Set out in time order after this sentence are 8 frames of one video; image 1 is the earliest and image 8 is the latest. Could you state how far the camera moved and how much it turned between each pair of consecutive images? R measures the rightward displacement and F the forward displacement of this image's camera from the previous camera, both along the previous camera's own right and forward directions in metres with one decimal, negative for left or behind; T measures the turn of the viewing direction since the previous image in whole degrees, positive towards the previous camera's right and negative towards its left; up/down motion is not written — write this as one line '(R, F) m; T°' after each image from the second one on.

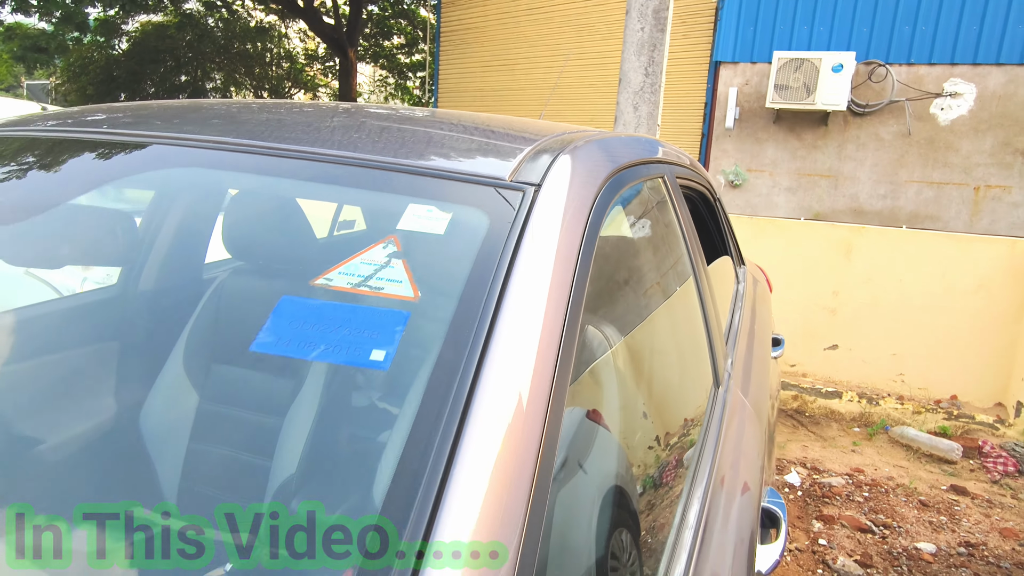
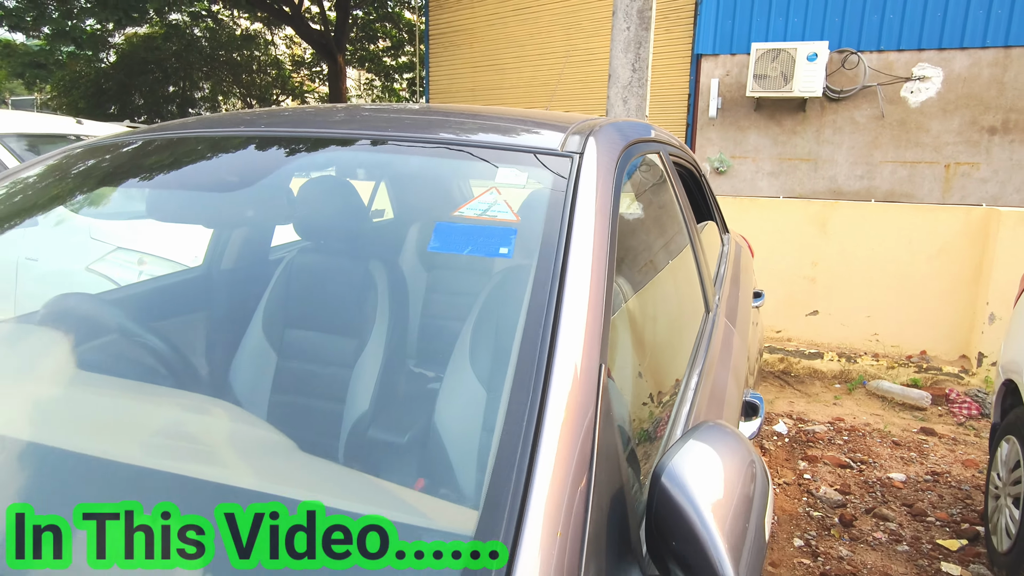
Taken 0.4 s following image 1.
(-0.1, -0.3) m; +1°
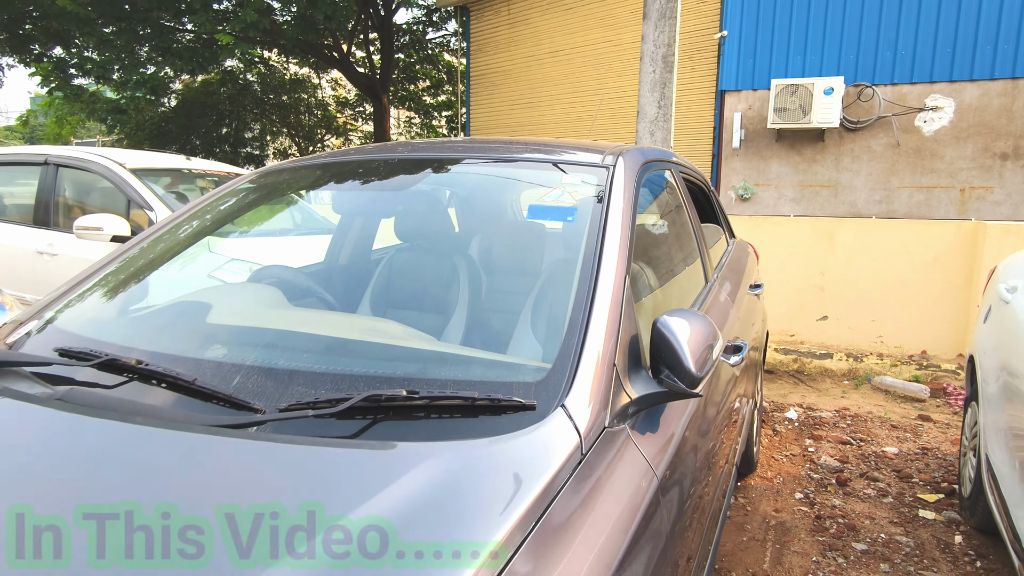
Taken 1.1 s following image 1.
(-0.1, -0.6) m; -3°
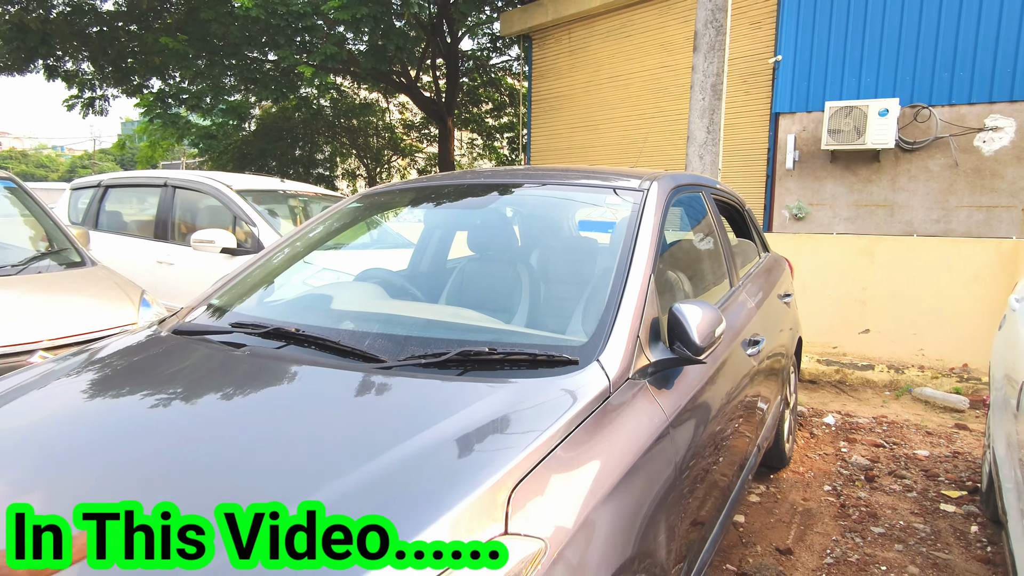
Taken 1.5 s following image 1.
(0.0, -0.4) m; -5°
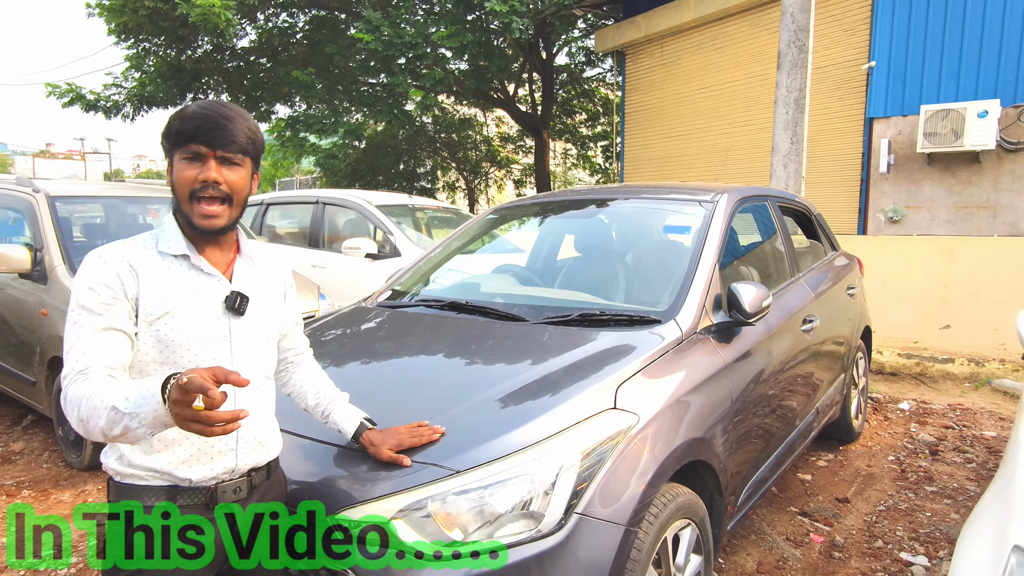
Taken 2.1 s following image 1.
(0.0, -0.7) m; -8°
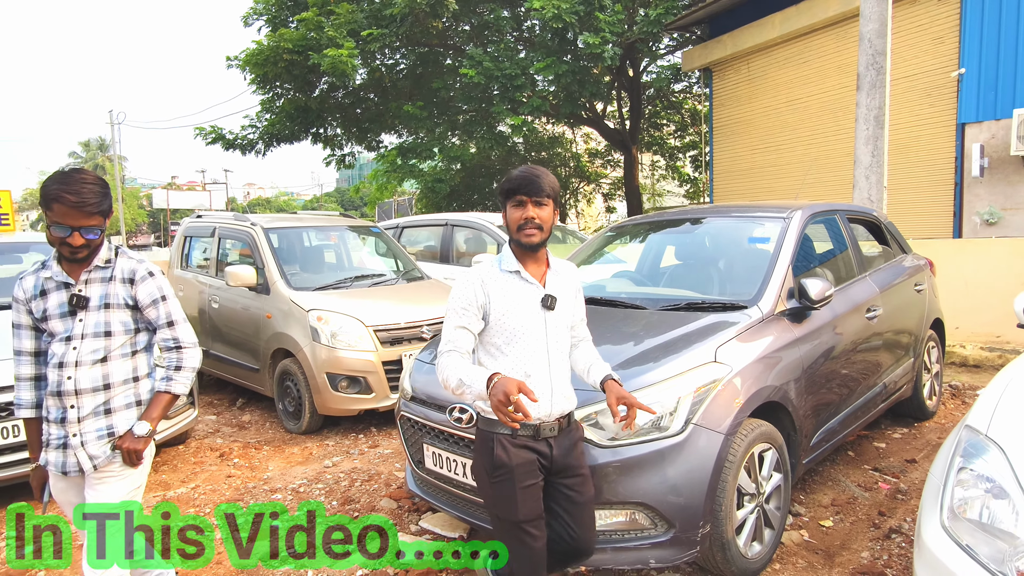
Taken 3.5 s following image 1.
(-0.2, -0.9) m; -8°
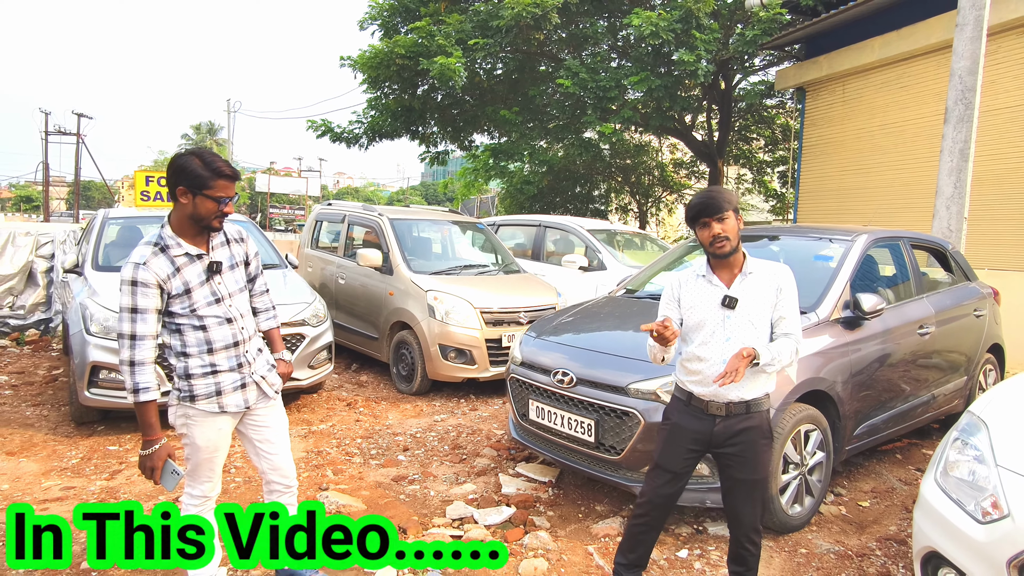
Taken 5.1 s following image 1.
(-0.1, -0.7) m; -6°
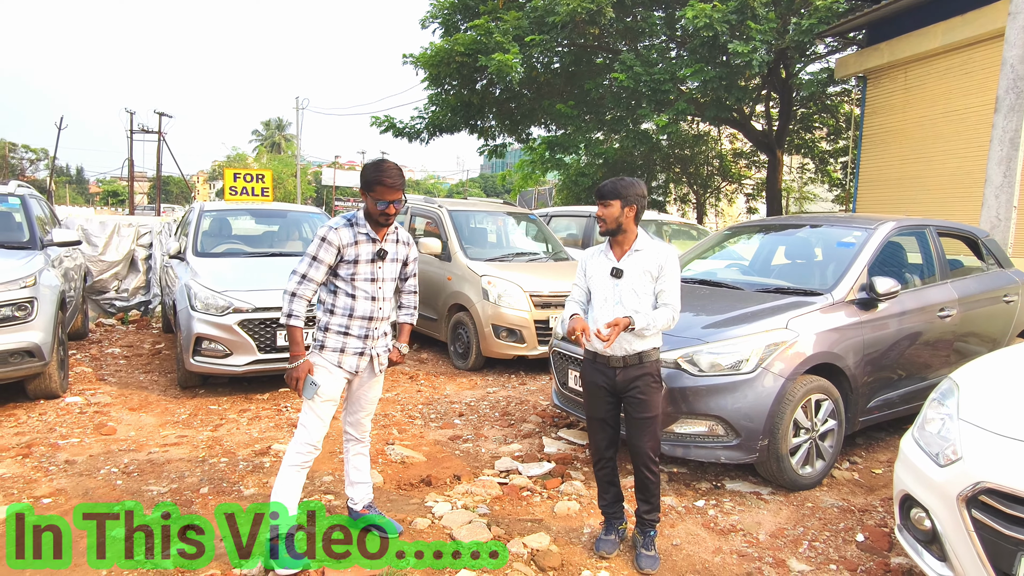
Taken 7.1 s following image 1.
(+0.1, -0.5) m; -5°
